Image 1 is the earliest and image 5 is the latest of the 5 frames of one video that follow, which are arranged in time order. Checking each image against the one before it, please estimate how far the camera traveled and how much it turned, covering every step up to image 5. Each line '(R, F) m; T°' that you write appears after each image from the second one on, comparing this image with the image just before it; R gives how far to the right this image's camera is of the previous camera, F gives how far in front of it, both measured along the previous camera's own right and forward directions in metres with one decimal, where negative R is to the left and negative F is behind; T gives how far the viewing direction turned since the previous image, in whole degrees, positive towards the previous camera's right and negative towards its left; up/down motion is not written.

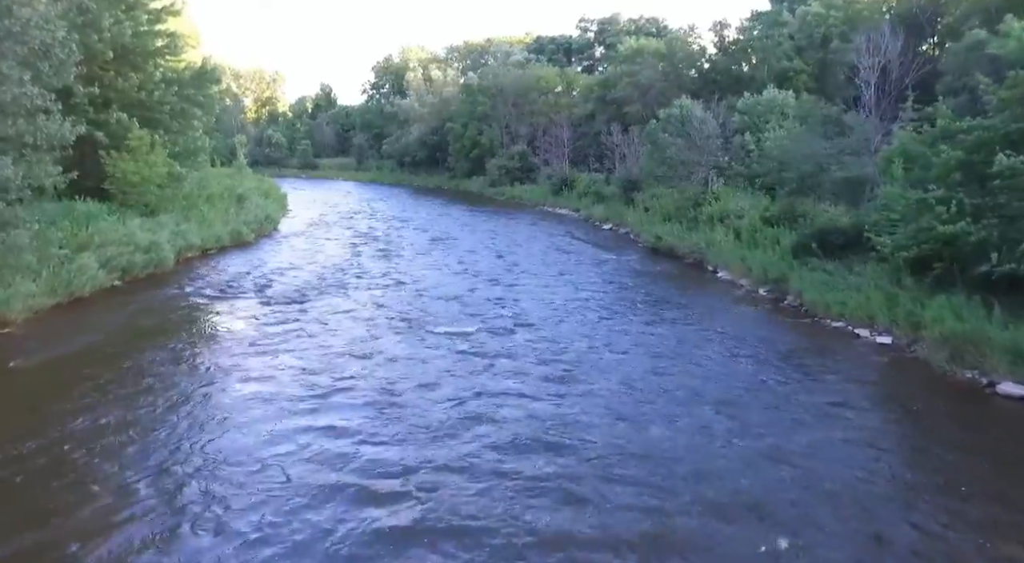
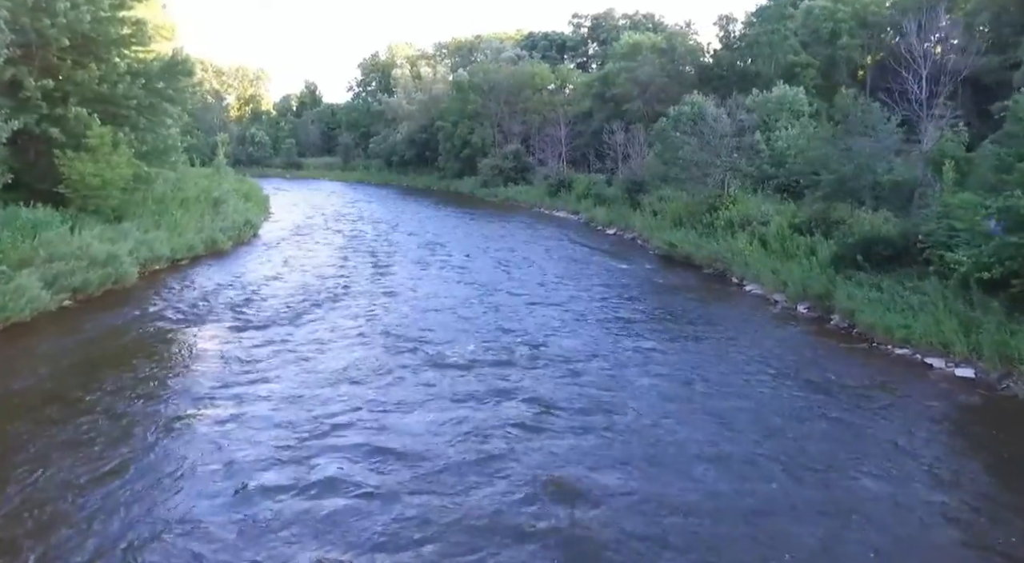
(-0.4, +1.8) m; +1°
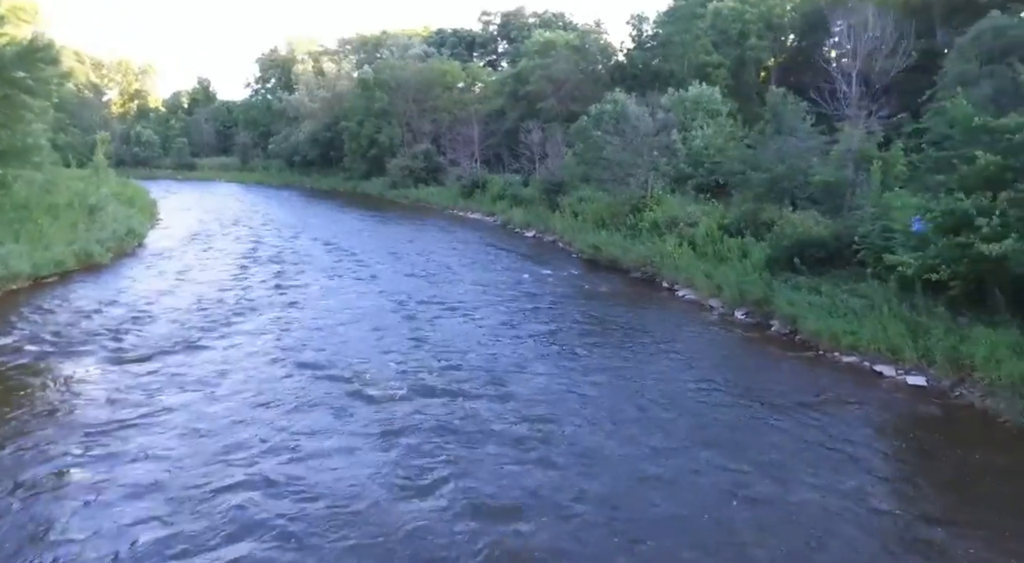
(-0.3, +1.2) m; +7°
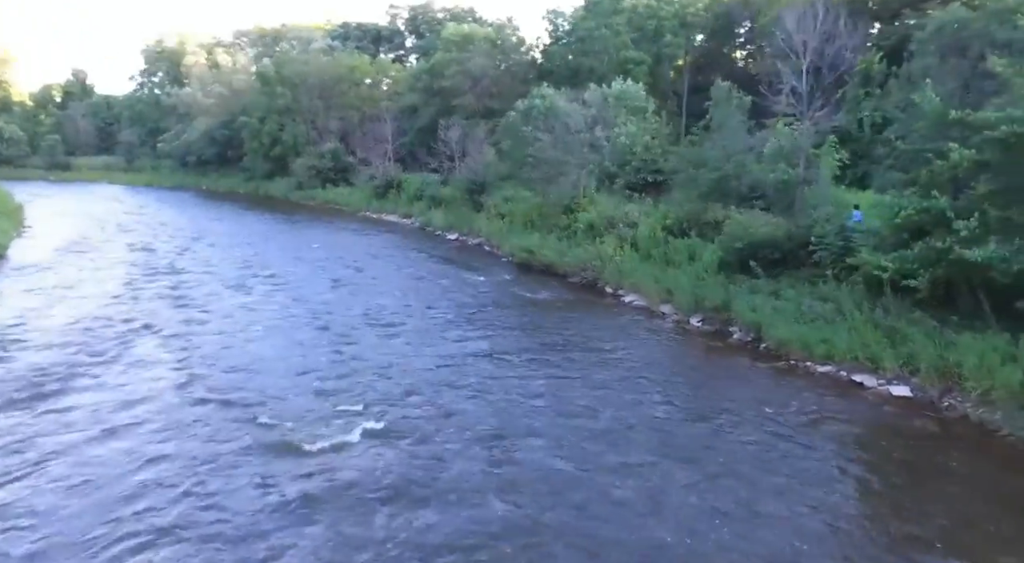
(-0.5, +1.4) m; +7°
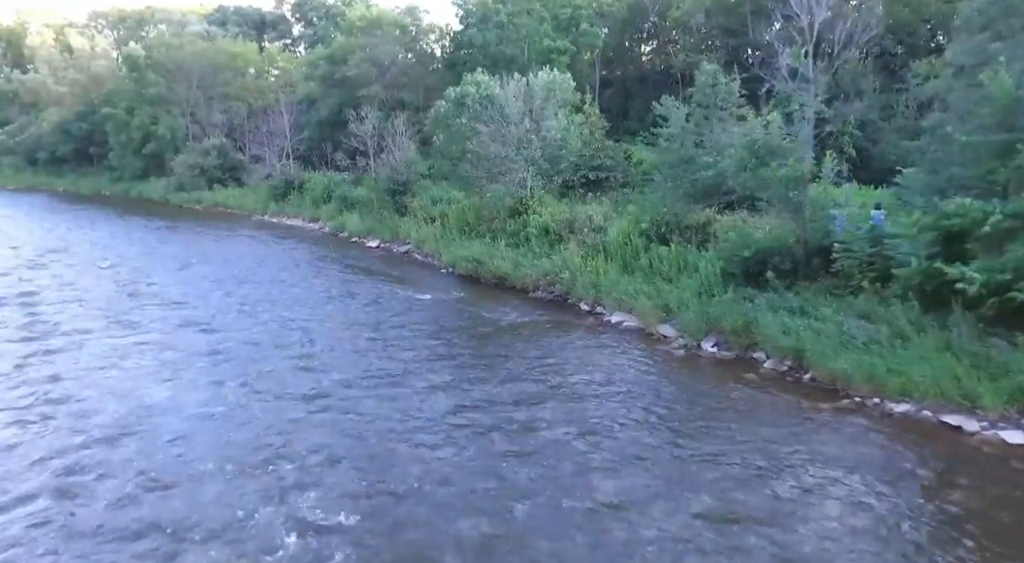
(-1.3, +2.6) m; +9°
